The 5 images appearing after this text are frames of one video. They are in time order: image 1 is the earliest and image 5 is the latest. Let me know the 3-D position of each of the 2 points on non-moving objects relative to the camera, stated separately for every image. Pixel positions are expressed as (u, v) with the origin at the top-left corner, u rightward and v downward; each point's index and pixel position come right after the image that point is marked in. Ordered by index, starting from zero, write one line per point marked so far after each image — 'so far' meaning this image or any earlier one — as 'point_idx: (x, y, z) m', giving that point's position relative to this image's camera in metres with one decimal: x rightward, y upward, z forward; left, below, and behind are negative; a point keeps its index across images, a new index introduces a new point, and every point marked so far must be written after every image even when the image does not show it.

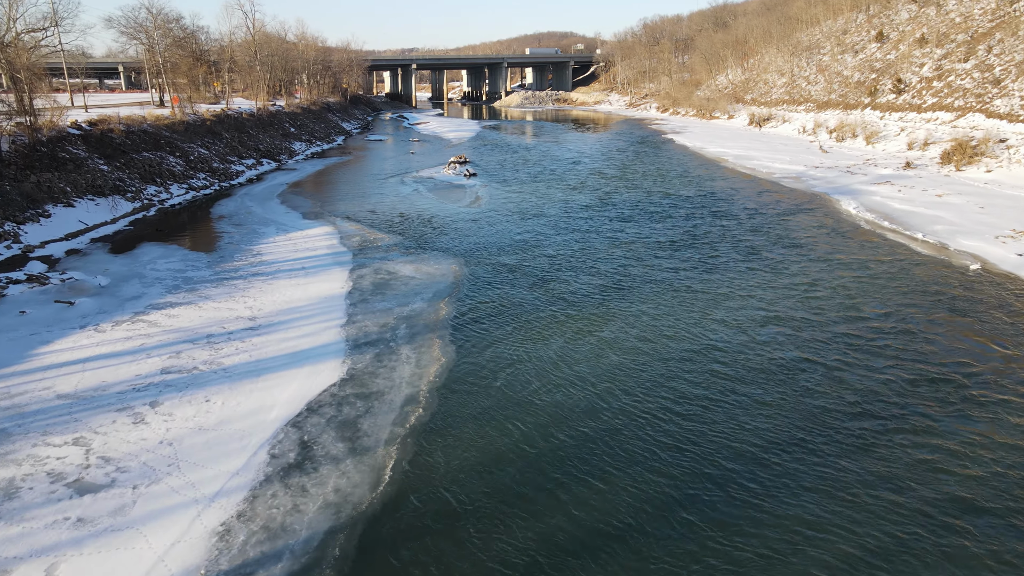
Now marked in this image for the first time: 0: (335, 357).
0: (-5.3, -2.1, +11.0) m
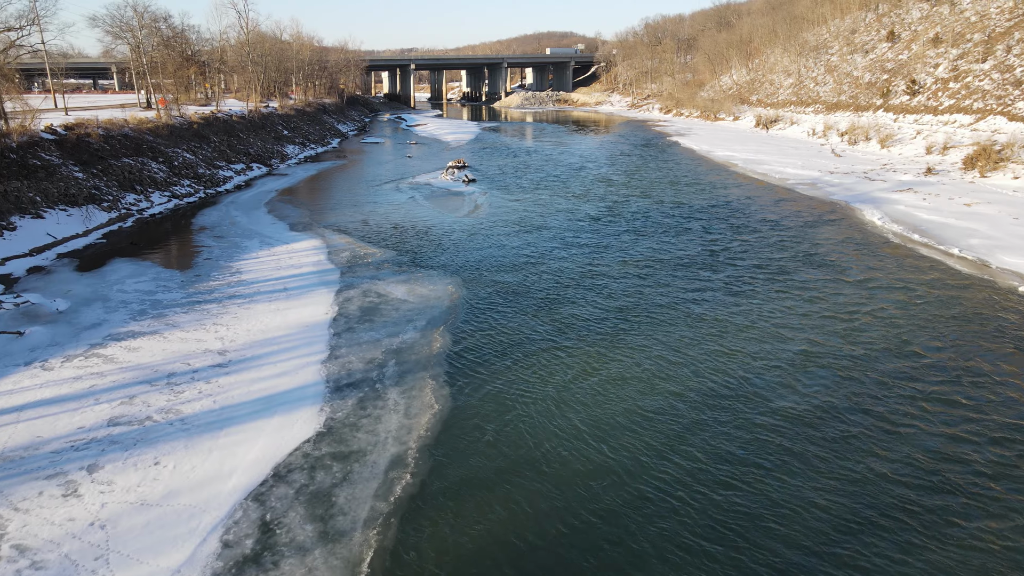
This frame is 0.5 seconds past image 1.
0: (-5.2, -3.0, +9.6) m
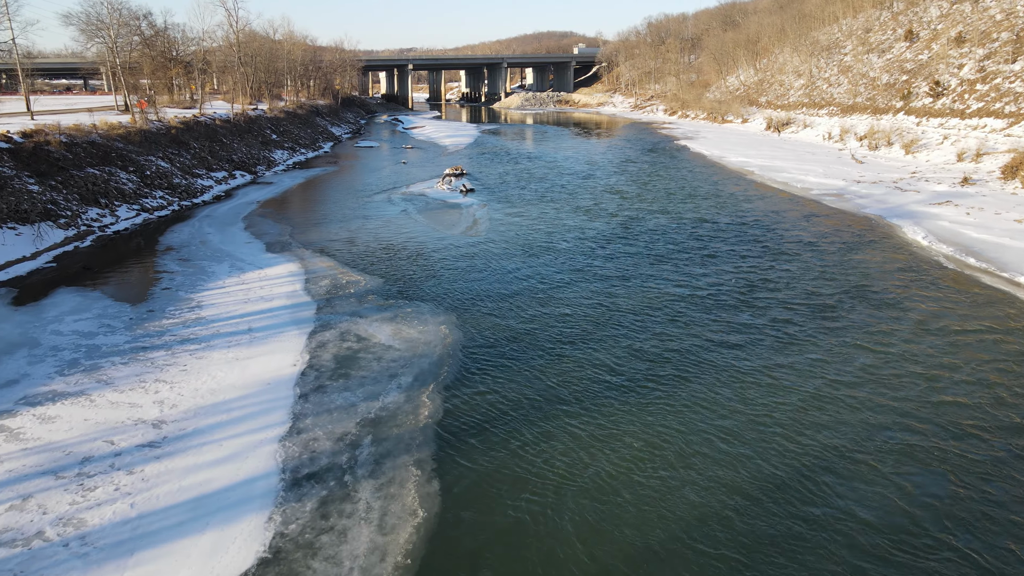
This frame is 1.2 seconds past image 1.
0: (-5.0, -4.3, +7.4) m
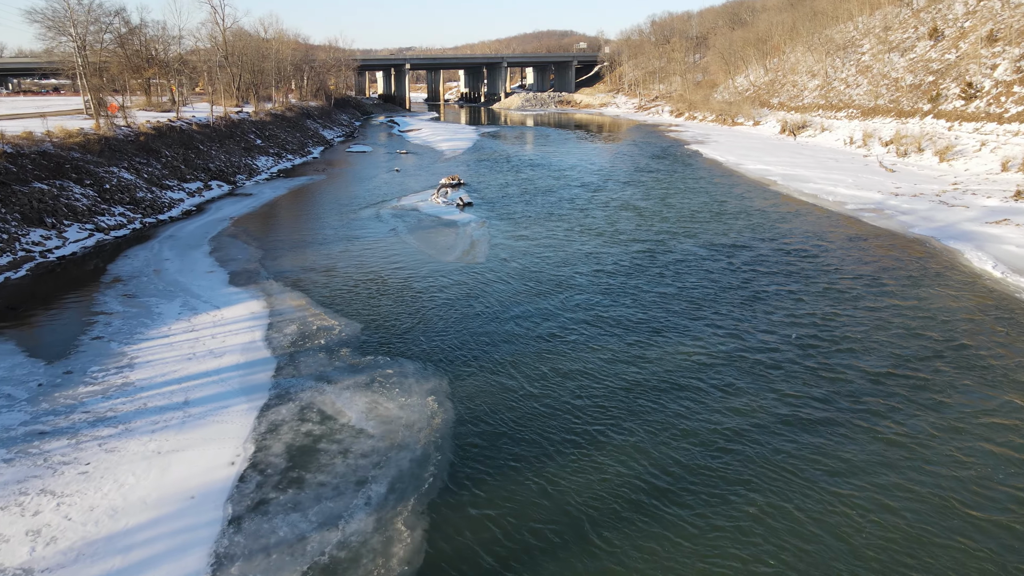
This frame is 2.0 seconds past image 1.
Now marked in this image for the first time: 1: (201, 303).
0: (-4.9, -6.0, +4.7) m
1: (-12.1, -0.6, +14.4) m
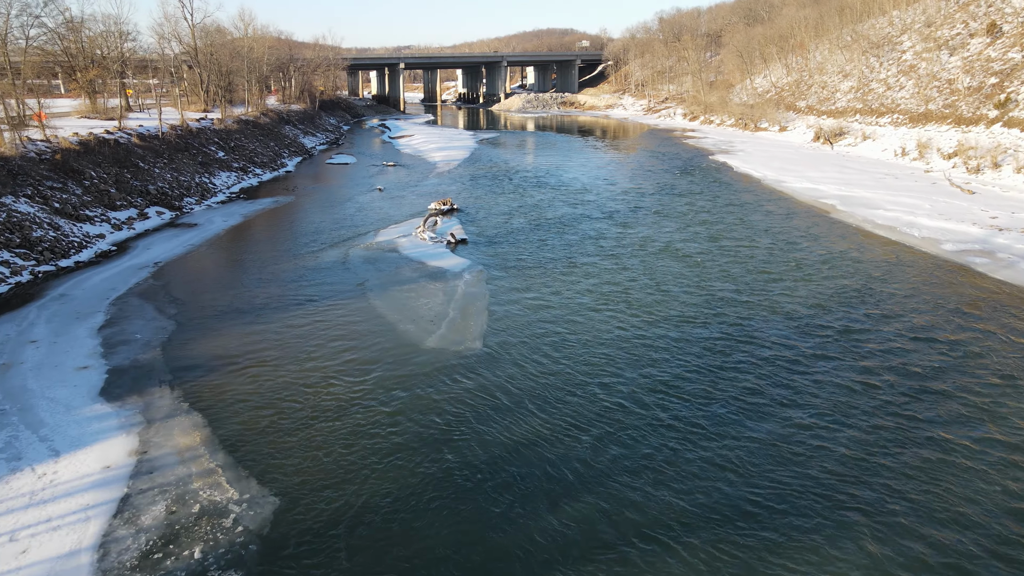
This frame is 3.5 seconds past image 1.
0: (-4.5, -9.3, -0.5) m
1: (-11.8, -3.8, +9.2) m
